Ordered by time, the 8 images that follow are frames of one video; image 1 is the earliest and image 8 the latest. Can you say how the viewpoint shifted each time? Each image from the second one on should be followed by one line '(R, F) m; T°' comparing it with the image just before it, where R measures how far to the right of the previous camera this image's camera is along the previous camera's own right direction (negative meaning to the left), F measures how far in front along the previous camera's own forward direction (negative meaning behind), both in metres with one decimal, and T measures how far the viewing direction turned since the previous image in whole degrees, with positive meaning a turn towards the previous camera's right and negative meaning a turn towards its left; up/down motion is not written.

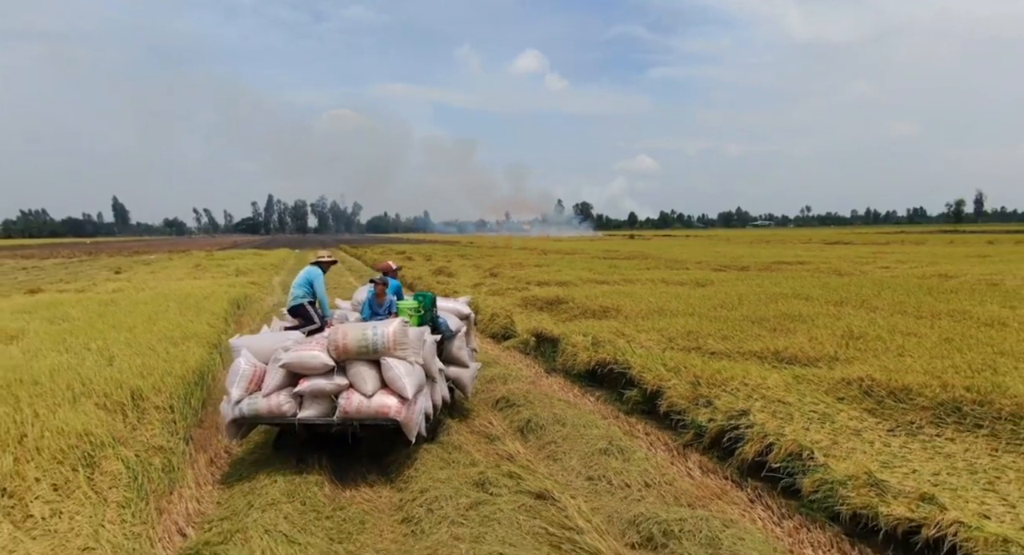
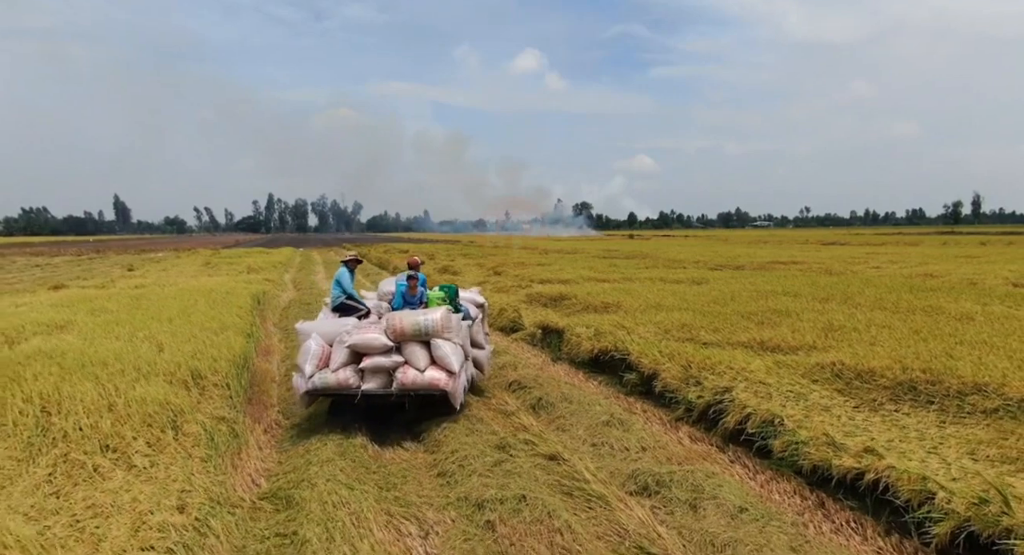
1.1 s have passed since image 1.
(-0.2, -0.8) m; 0°
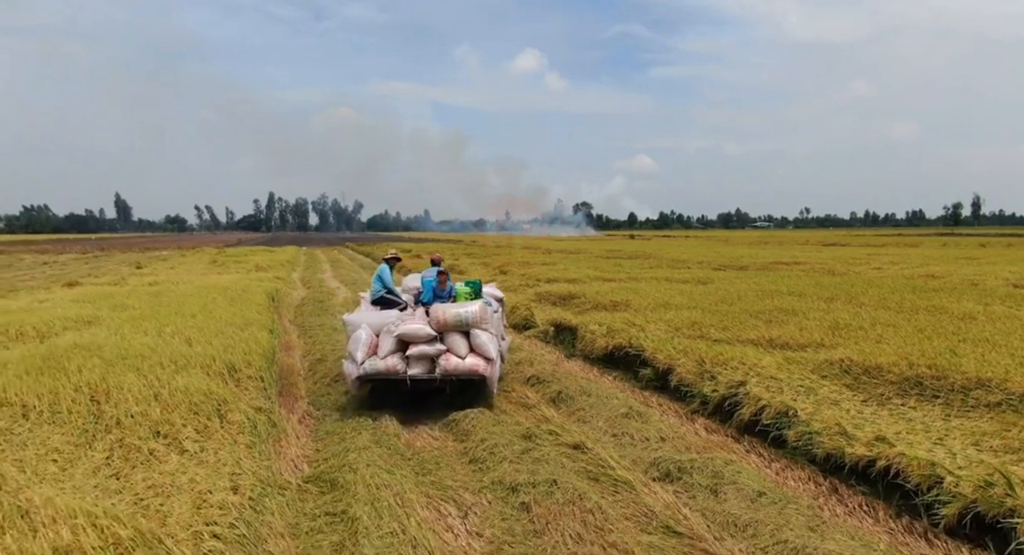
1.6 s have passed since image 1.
(-0.3, -0.3) m; 0°
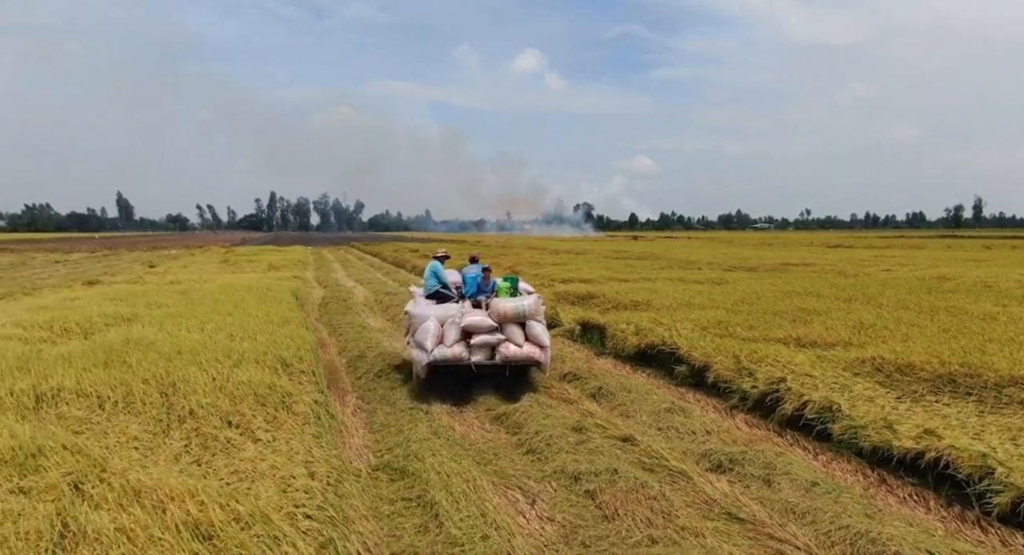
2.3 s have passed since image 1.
(-0.5, -0.2) m; 0°
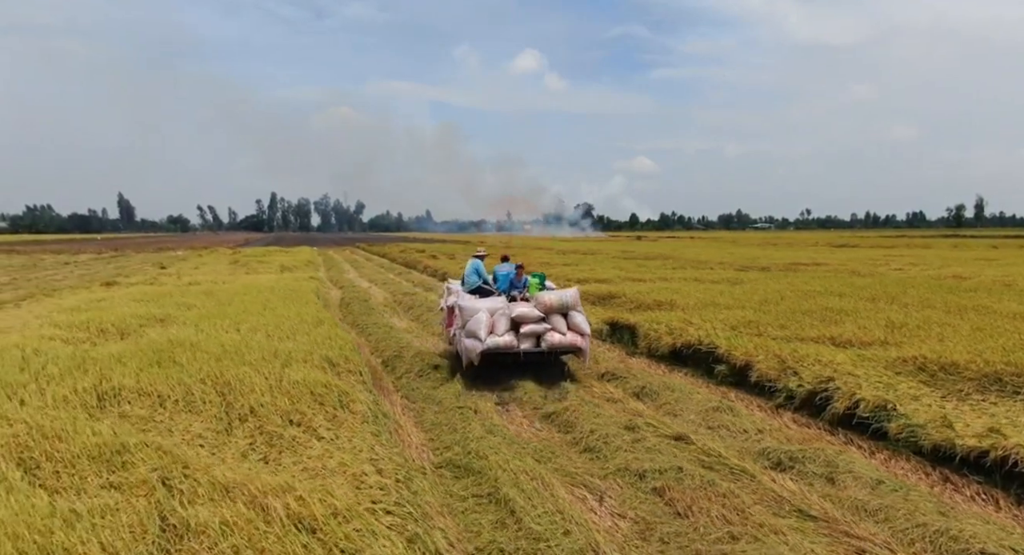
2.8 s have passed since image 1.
(-0.5, -0.1) m; 0°
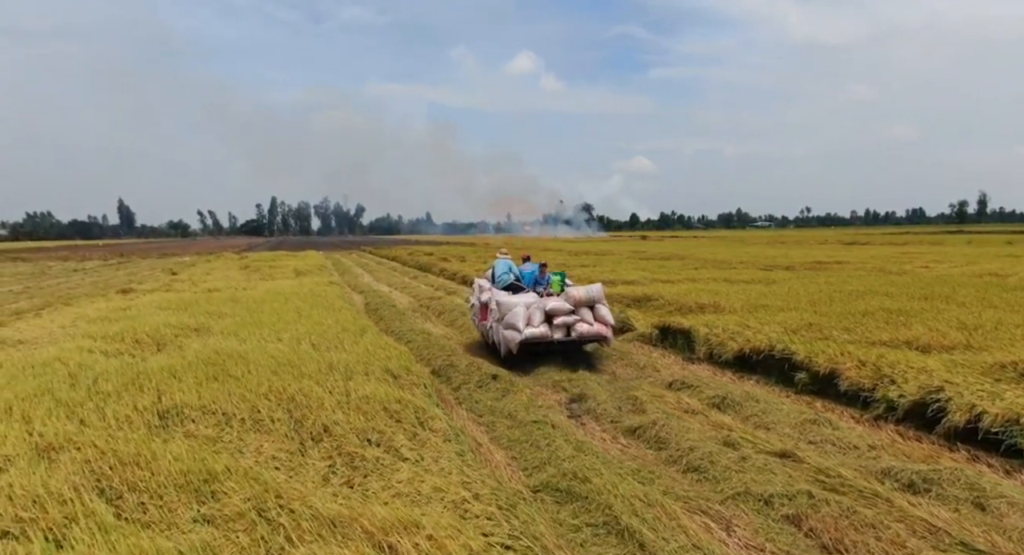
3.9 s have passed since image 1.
(-0.8, +0.4) m; 0°
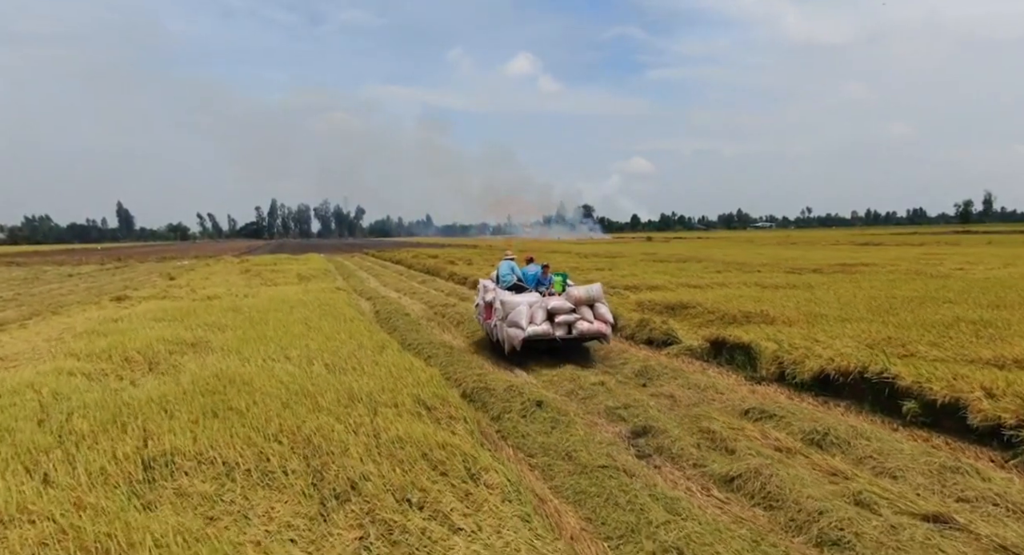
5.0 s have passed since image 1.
(-0.6, +1.2) m; 0°
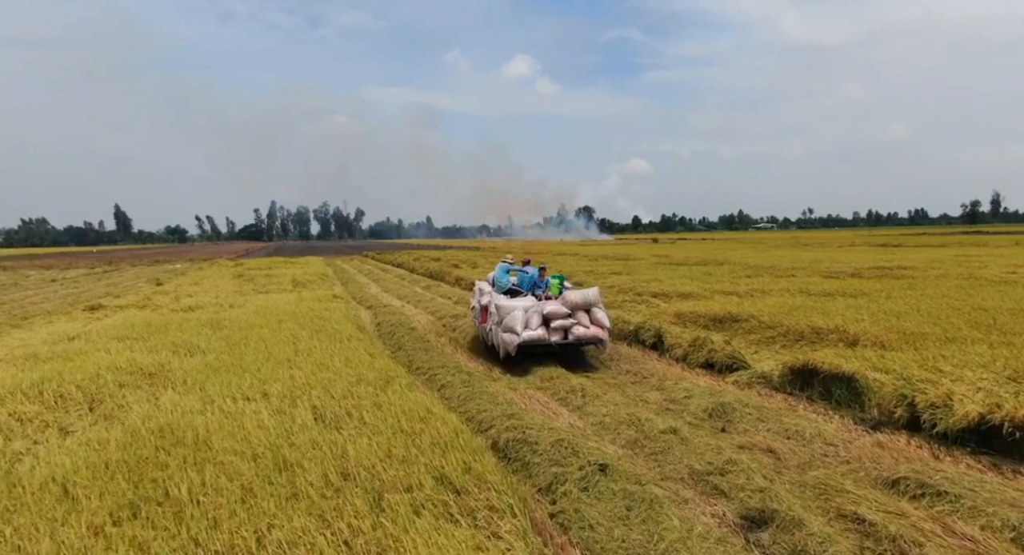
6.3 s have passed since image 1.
(-0.5, +1.9) m; 0°
